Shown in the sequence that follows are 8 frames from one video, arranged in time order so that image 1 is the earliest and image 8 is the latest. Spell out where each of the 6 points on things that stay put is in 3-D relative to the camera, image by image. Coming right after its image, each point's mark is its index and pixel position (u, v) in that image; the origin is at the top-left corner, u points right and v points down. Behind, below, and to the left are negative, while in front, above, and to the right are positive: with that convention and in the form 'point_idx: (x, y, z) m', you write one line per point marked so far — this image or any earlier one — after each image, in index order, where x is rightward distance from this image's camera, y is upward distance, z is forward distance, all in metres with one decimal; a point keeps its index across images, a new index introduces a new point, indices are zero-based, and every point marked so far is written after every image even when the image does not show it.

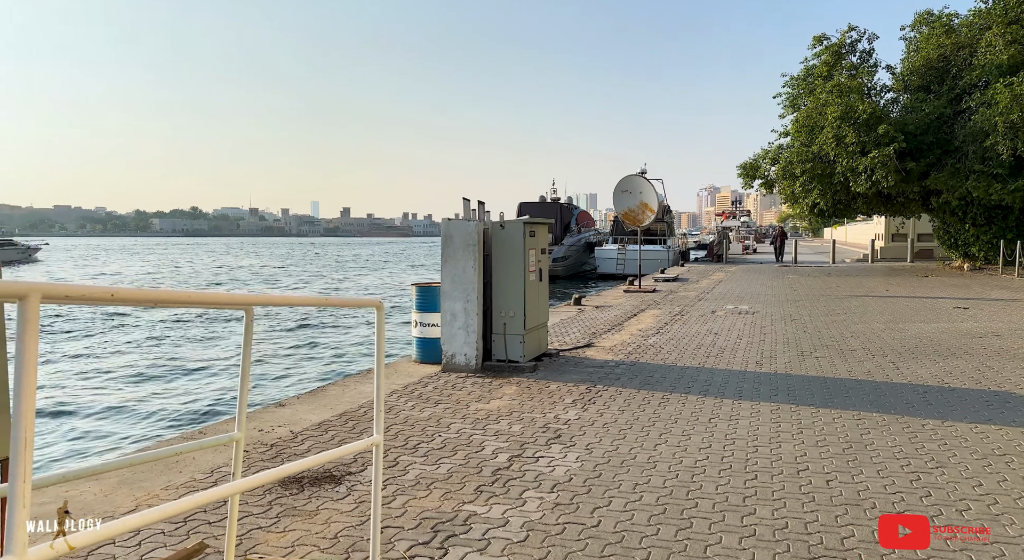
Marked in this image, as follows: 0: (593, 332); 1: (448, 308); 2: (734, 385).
0: (+1.4, -0.9, +12.6) m
1: (-0.7, -0.3, +8.1) m
2: (+2.4, -1.1, +7.8) m
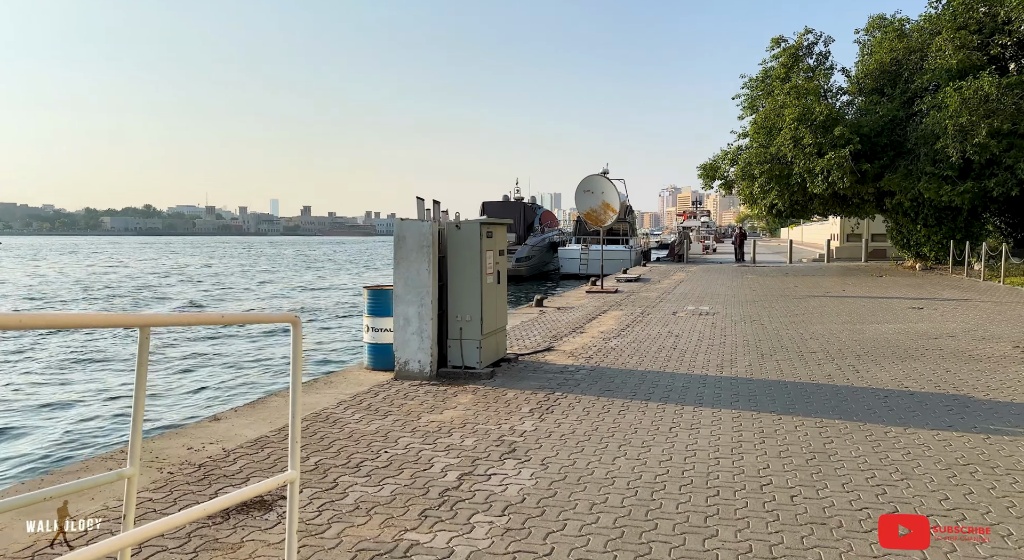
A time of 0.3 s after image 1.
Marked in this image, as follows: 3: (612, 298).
0: (+0.7, -0.9, +12.4) m
1: (-1.2, -0.3, +7.8) m
2: (+1.9, -1.1, +7.7) m
3: (+2.7, -0.5, +19.8) m
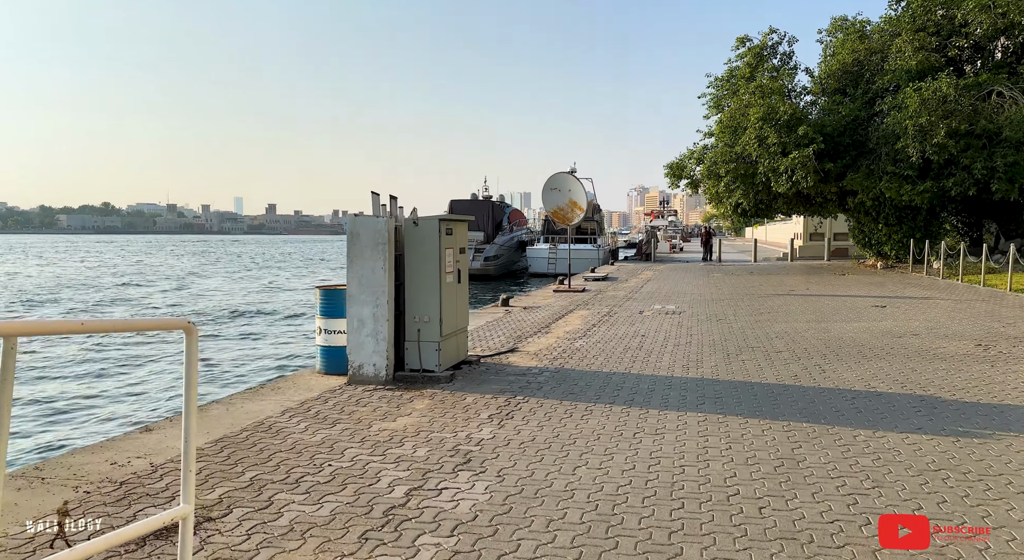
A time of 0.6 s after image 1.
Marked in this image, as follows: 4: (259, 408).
0: (+0.1, -0.9, +12.1) m
1: (-1.6, -0.3, +7.5) m
2: (+1.5, -1.1, +7.5) m
3: (+1.8, -0.4, +19.6) m
4: (-2.1, -1.1, +6.2) m
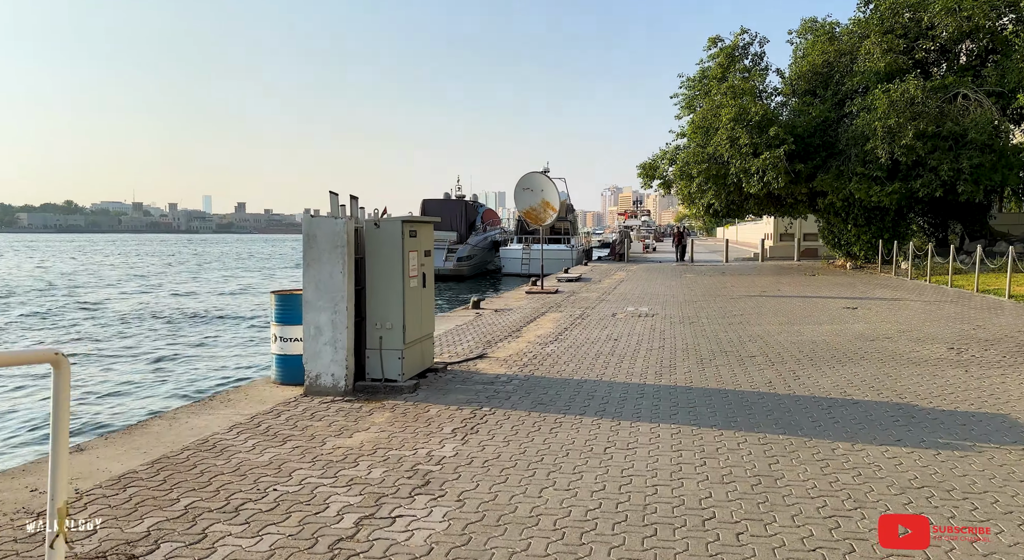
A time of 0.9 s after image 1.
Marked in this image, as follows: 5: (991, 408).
0: (-0.4, -1.0, +11.8) m
1: (-1.9, -0.4, +7.1) m
2: (+1.2, -1.2, +7.2) m
3: (+1.0, -0.5, +19.3) m
4: (-2.4, -1.1, +5.9) m
5: (+4.4, -1.2, +6.8) m
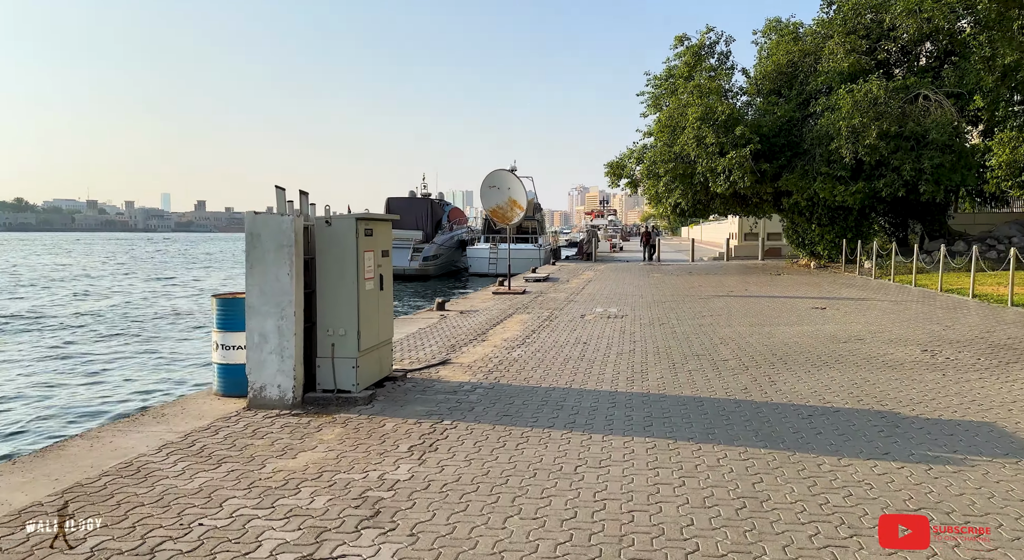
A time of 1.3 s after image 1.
0: (-1.0, -1.0, +11.3) m
1: (-2.2, -0.4, +6.5) m
2: (+0.8, -1.2, +6.8) m
3: (+0.1, -0.5, +18.9) m
4: (-2.7, -1.2, +5.3) m
5: (+4.0, -1.2, +6.5) m
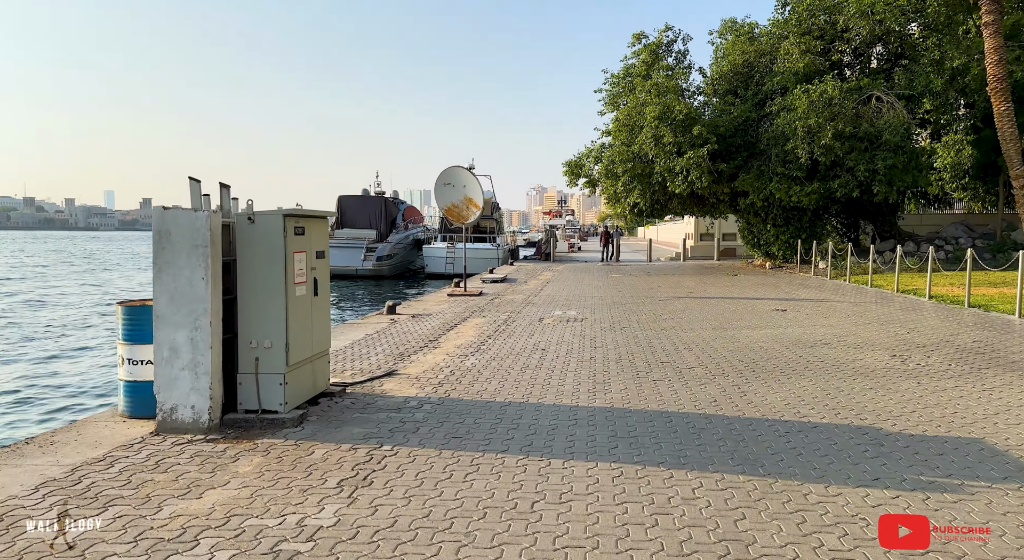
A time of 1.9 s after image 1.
0: (-1.6, -1.0, +10.5) m
1: (-2.6, -0.5, +5.7) m
2: (+0.4, -1.2, +6.1) m
3: (-1.0, -0.5, +18.1) m
4: (-3.0, -1.2, +4.4) m
5: (+3.6, -1.2, +6.0) m
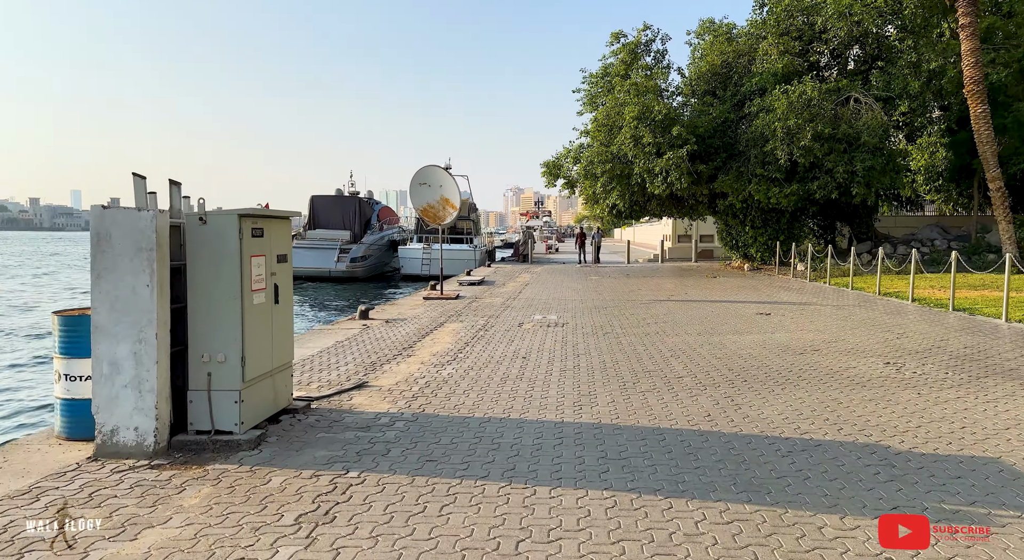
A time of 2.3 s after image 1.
0: (-1.9, -1.1, +10.0) m
1: (-2.8, -0.5, +5.1) m
2: (+0.3, -1.3, +5.6) m
3: (-1.5, -0.6, +17.6) m
4: (-3.1, -1.3, +3.8) m
5: (+3.5, -1.3, +5.6) m
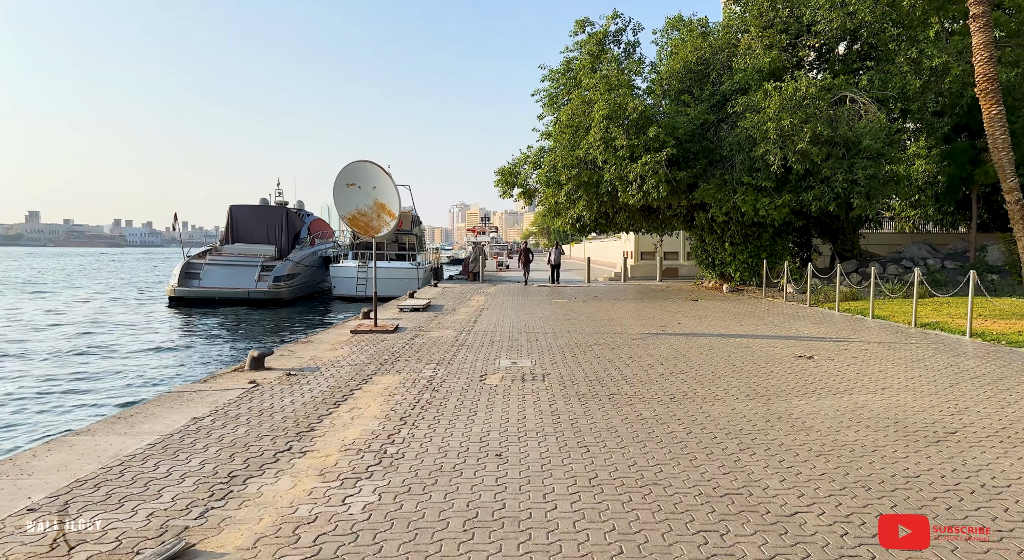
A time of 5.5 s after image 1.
0: (-2.2, -1.4, +5.7) m
1: (-2.7, -0.8, +0.8) m
2: (+0.3, -1.6, +1.5) m
3: (-2.3, -1.1, +13.3) m
4: (-2.9, -1.5, -0.6) m
5: (+3.5, -1.5, +1.7) m
